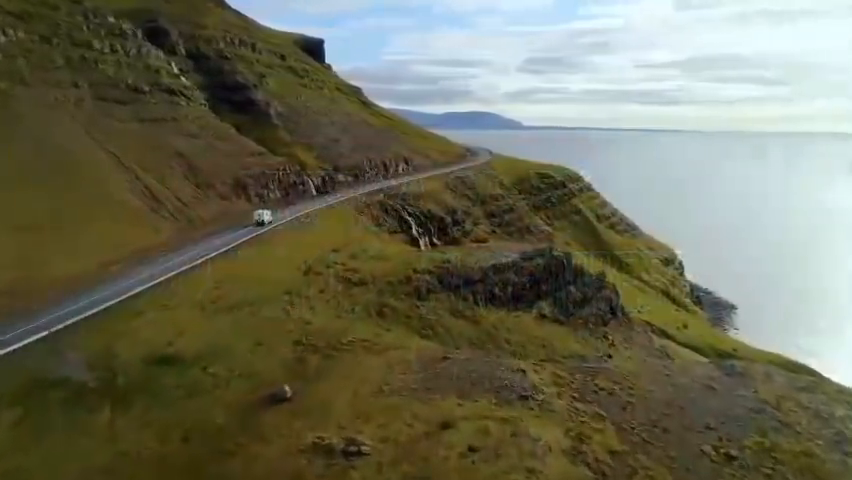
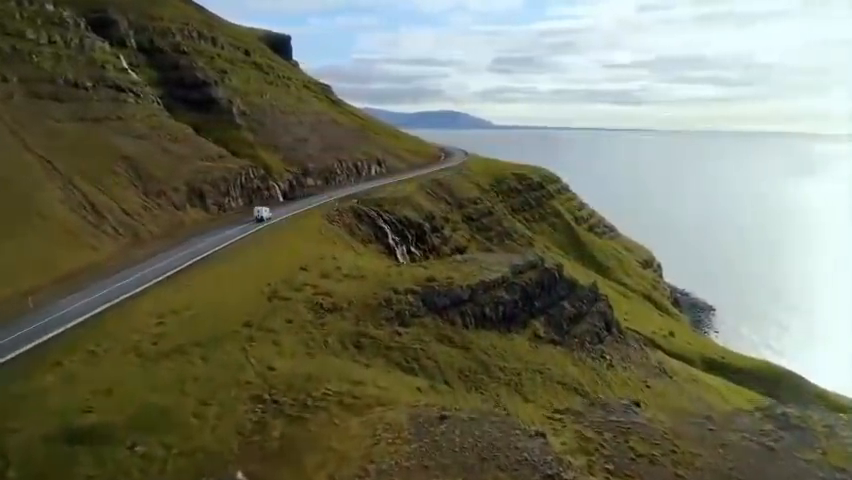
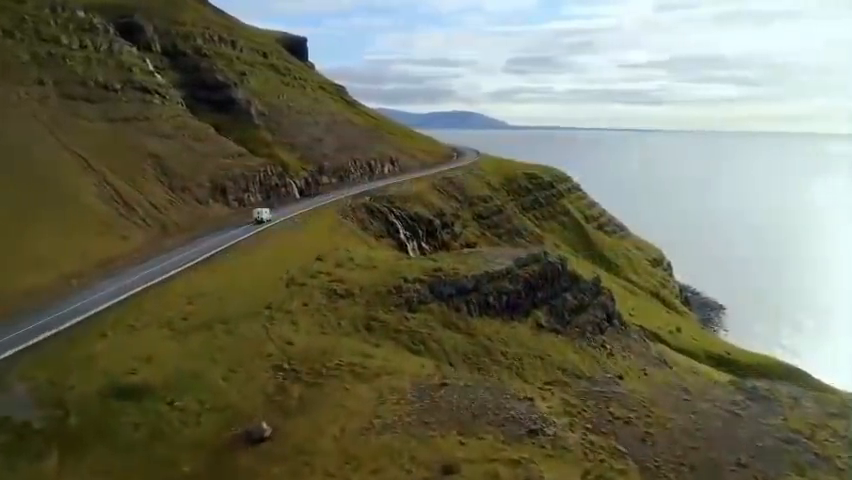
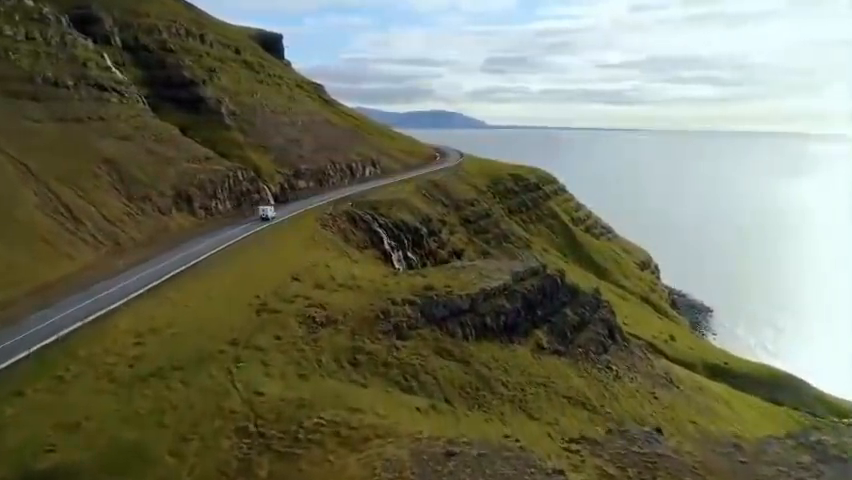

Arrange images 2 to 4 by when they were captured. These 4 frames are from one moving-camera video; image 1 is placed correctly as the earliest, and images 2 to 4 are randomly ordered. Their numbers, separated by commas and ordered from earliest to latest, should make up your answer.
3, 2, 4
